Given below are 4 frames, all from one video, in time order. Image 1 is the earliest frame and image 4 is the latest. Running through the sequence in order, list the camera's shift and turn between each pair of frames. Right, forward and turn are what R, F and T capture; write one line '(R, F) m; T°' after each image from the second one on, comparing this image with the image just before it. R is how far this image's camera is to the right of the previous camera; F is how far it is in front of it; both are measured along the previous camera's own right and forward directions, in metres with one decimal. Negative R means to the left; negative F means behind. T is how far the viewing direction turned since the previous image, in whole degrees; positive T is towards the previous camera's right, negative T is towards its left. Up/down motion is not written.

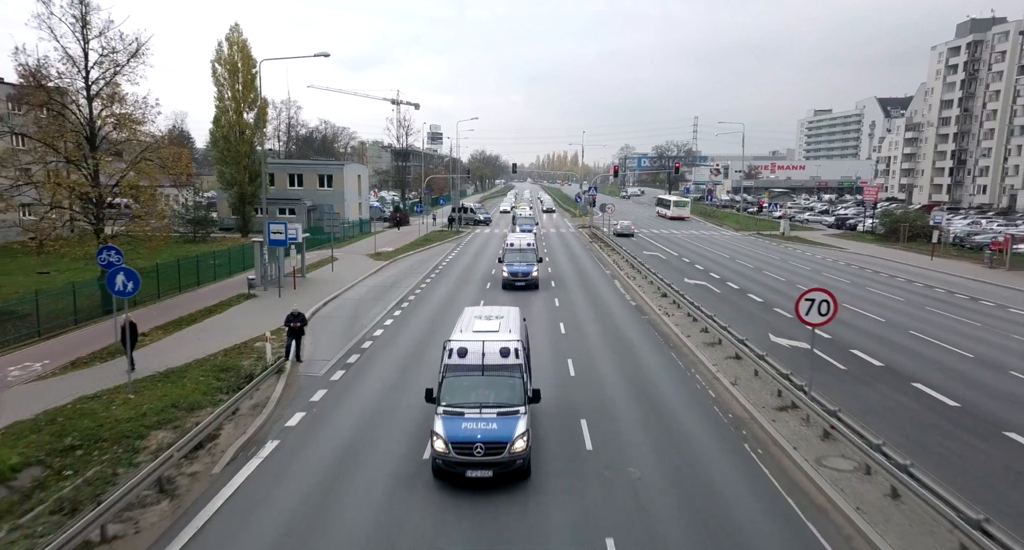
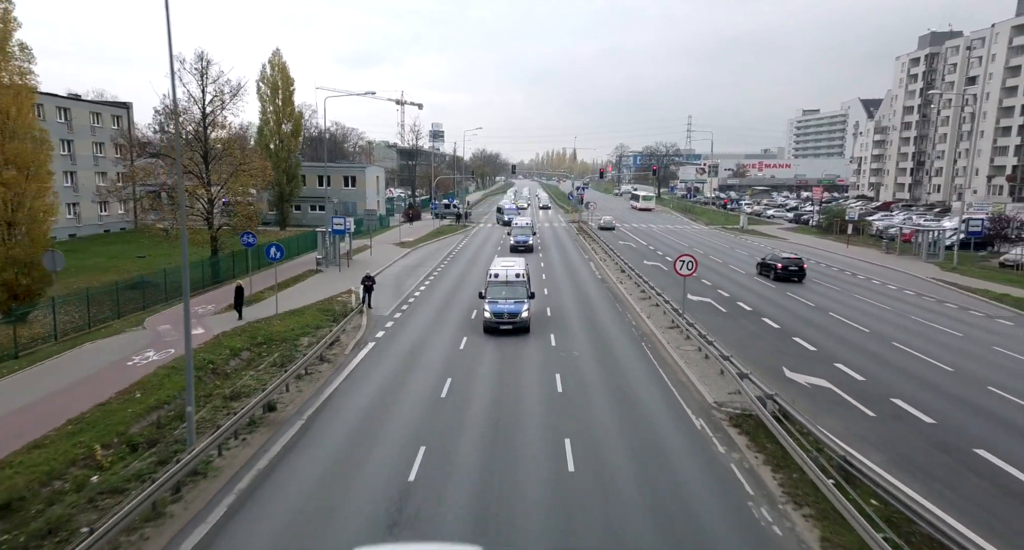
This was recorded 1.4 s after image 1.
(+0.1, -9.9) m; 0°
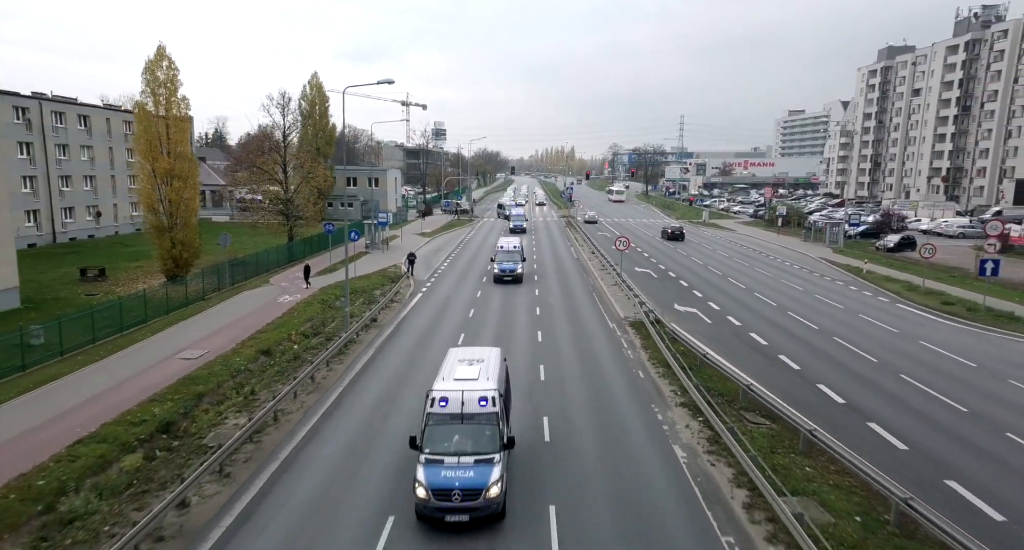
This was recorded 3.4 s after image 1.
(+0.1, -12.7) m; 0°
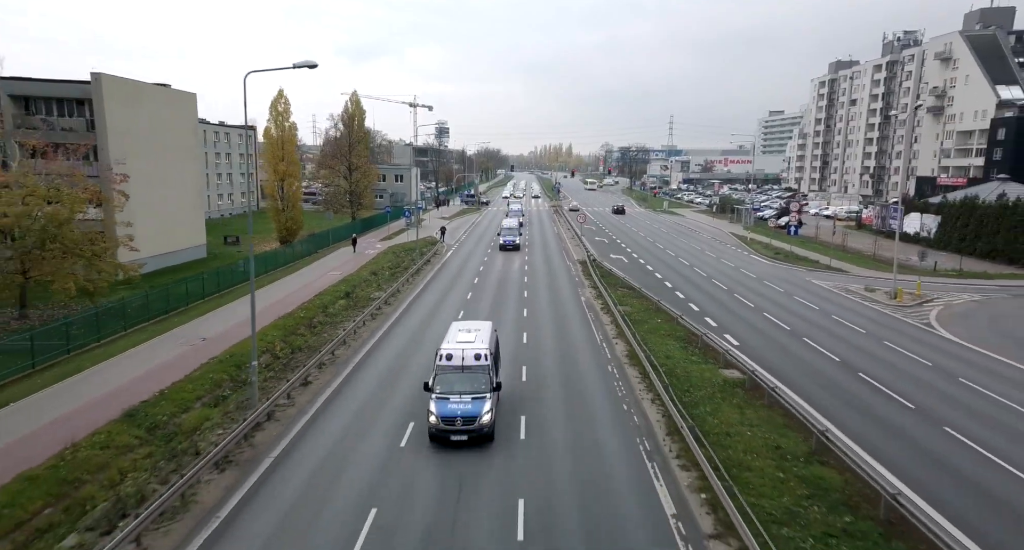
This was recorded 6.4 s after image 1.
(+0.1, -19.5) m; 0°
